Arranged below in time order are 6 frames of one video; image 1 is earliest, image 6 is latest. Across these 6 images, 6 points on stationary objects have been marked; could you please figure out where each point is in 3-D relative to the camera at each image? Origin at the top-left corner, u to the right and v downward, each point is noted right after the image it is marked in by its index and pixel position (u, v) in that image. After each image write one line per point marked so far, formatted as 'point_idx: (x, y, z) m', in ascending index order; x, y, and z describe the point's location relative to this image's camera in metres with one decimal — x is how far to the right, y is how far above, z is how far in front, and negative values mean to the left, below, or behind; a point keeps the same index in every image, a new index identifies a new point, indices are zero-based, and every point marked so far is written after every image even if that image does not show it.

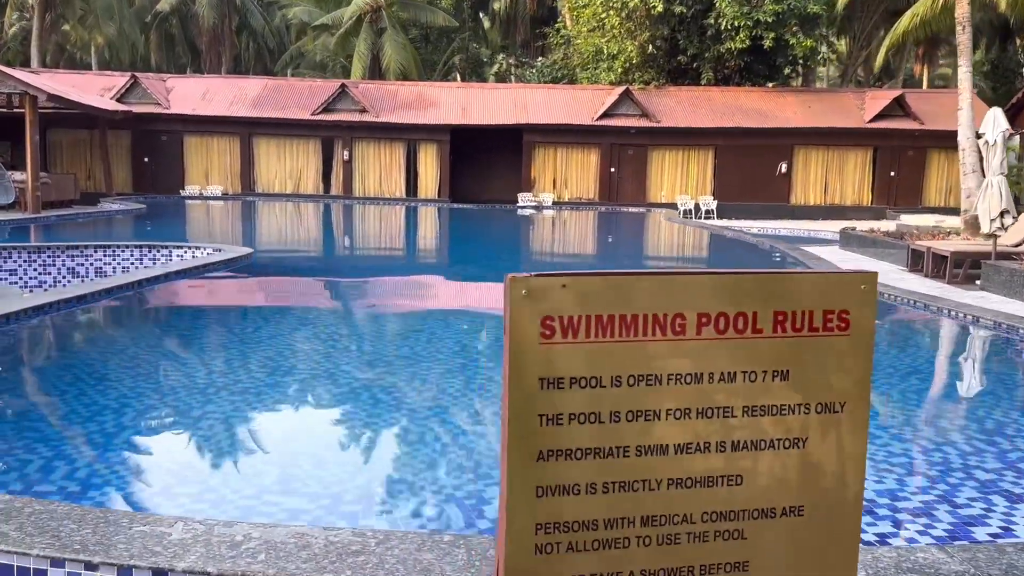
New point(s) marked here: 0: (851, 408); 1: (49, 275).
0: (+0.5, -0.2, +1.4) m
1: (-5.0, +0.2, +9.3) m
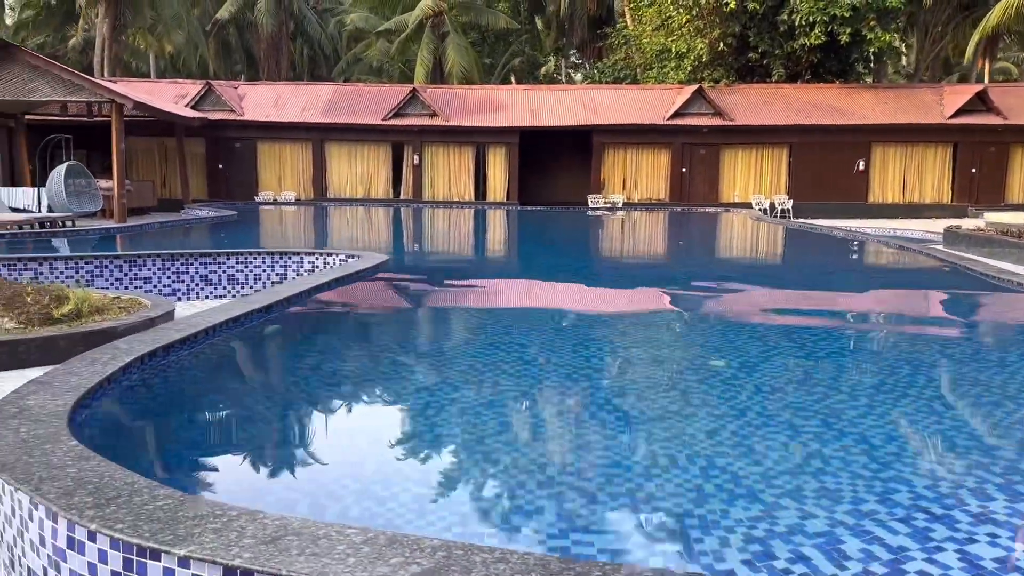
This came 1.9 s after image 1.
0: (+1.7, -0.2, +1.0) m
1: (-3.5, +0.1, +9.2) m
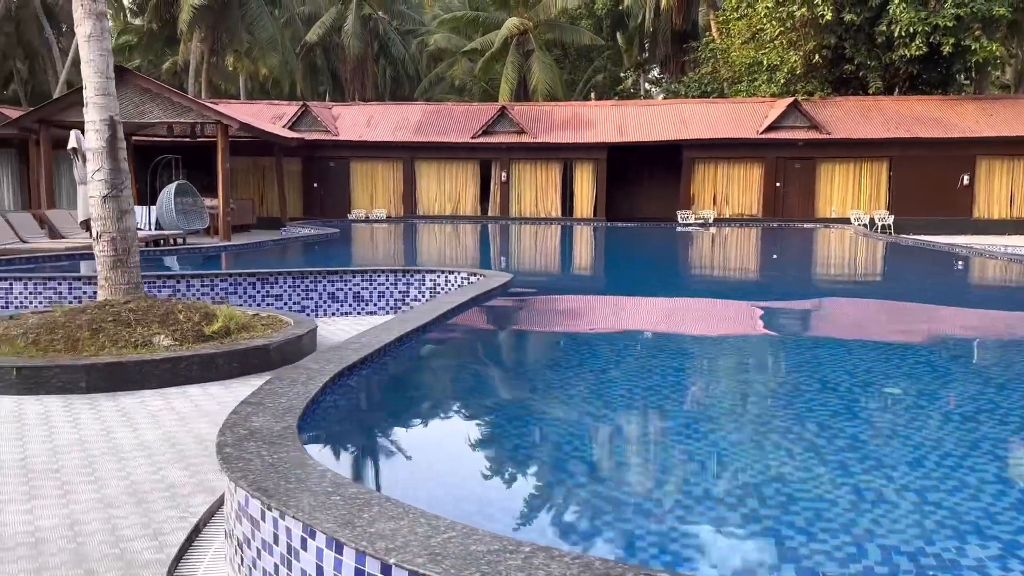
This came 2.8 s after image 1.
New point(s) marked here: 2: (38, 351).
0: (+2.4, -0.3, +0.8) m
1: (-2.2, -0.1, +9.3) m
2: (-3.5, -0.5, +6.4) m
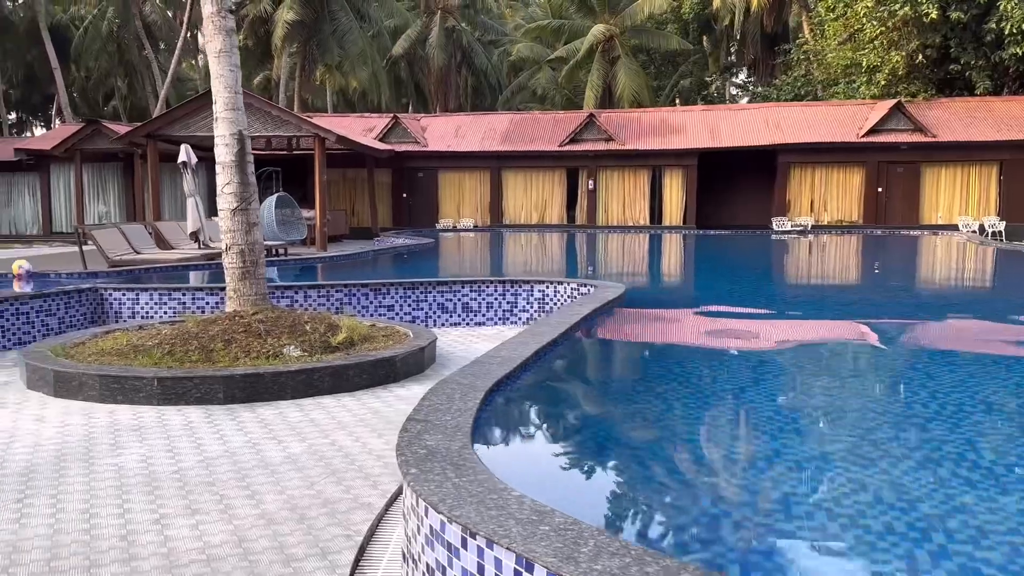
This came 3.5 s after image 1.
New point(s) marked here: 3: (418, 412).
0: (+2.8, -0.3, +0.4) m
1: (-1.0, -0.2, +9.3) m
2: (-2.6, -0.6, +6.5) m
3: (-0.4, -0.5, +3.6) m
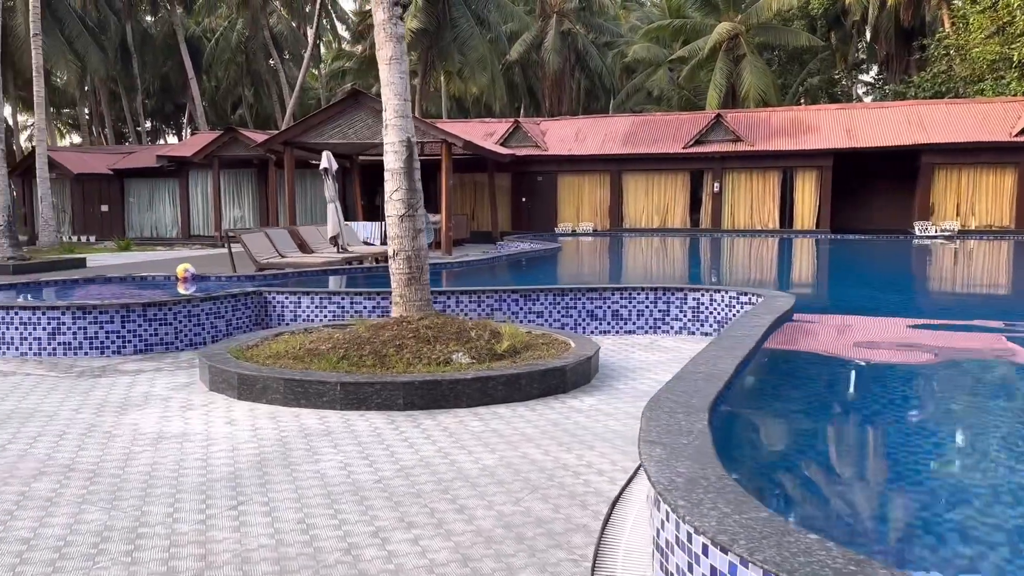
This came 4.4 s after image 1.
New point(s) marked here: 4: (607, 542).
0: (+3.4, -0.4, -0.2) m
1: (+0.6, -0.3, +9.1) m
2: (-1.2, -0.6, +6.5) m
3: (+0.6, -0.6, +3.4) m
4: (+0.4, -1.1, +3.6) m
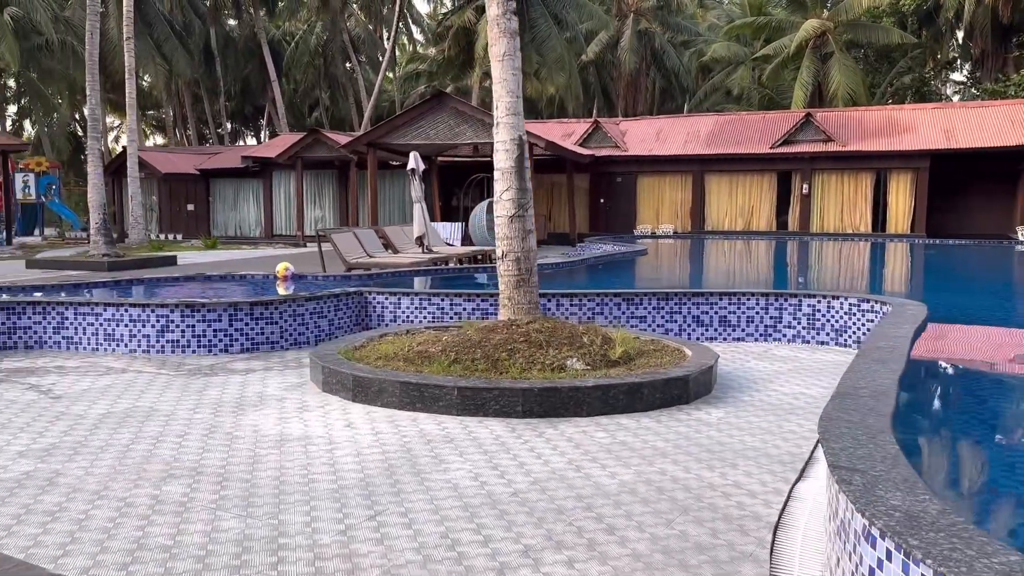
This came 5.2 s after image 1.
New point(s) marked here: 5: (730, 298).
0: (+3.8, -0.4, -0.7) m
1: (+1.7, -0.4, +8.8) m
2: (-0.4, -0.6, +6.3) m
3: (+1.2, -0.6, +3.1) m
4: (+1.1, -1.1, +3.3) m
5: (+2.3, -0.1, +8.8) m
